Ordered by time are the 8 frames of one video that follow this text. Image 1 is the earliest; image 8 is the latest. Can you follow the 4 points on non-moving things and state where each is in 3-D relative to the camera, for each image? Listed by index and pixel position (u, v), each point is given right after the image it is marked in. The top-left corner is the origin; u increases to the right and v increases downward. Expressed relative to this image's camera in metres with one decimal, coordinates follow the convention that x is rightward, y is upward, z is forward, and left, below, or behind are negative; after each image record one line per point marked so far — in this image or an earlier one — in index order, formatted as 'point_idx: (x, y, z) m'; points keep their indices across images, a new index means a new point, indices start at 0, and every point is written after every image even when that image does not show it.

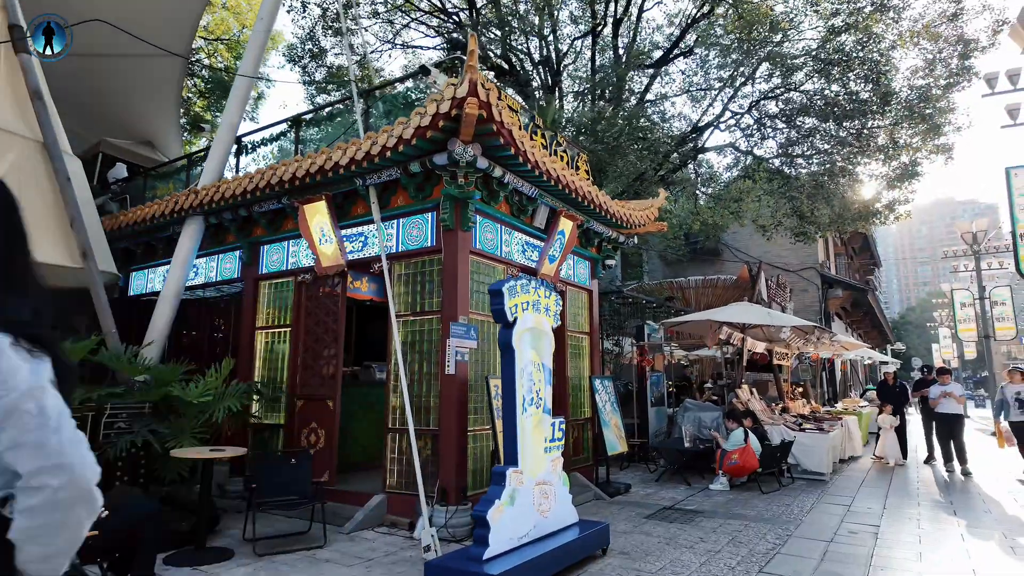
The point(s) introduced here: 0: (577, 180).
0: (+0.8, +1.3, +7.1) m
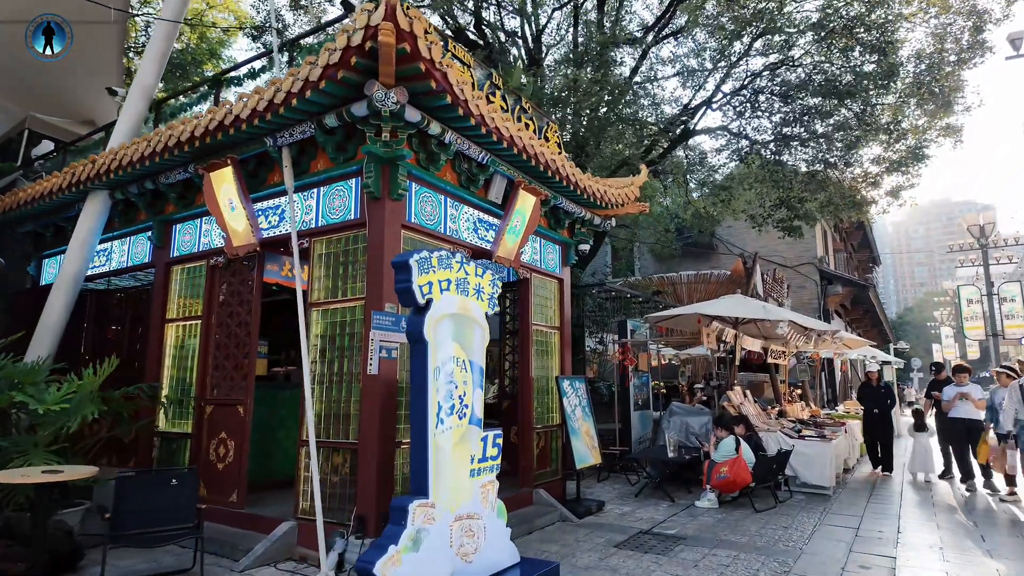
0: (+0.3, +1.5, +6.0) m
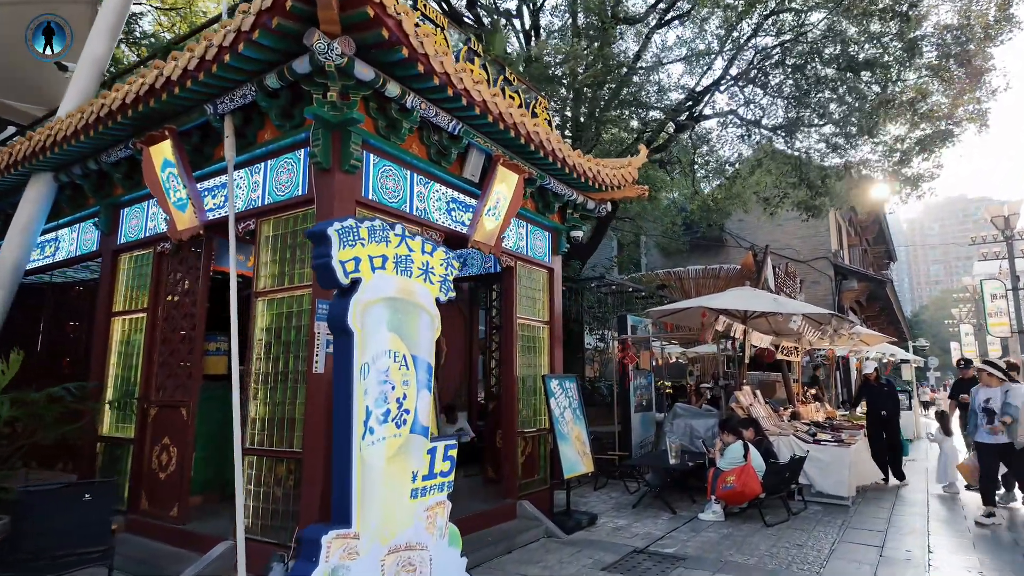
0: (+0.1, +1.6, +5.4) m
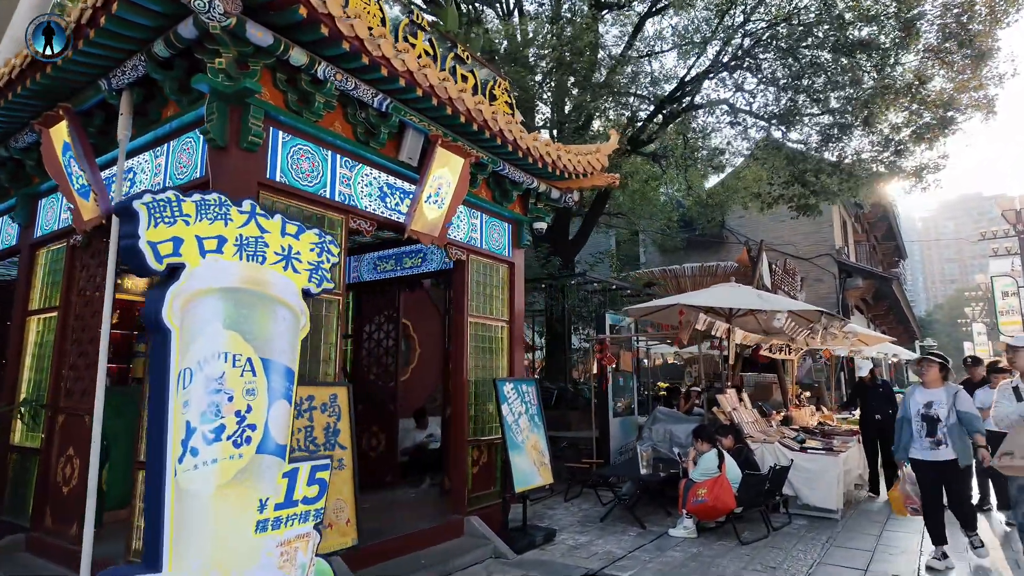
0: (-0.4, +1.6, +4.9) m
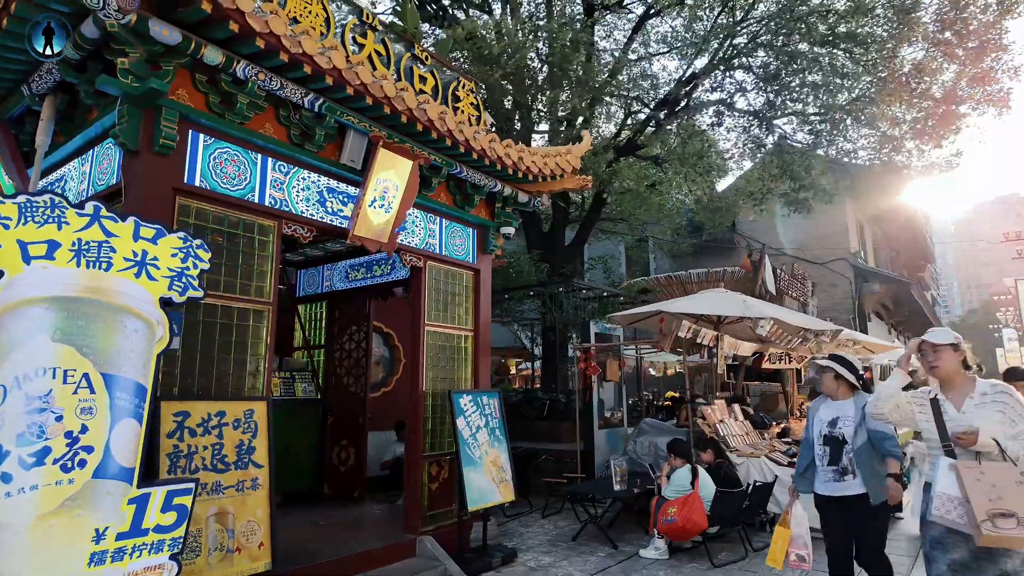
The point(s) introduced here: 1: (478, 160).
0: (-0.9, +1.5, +4.6) m
1: (-0.3, +1.2, +5.6) m
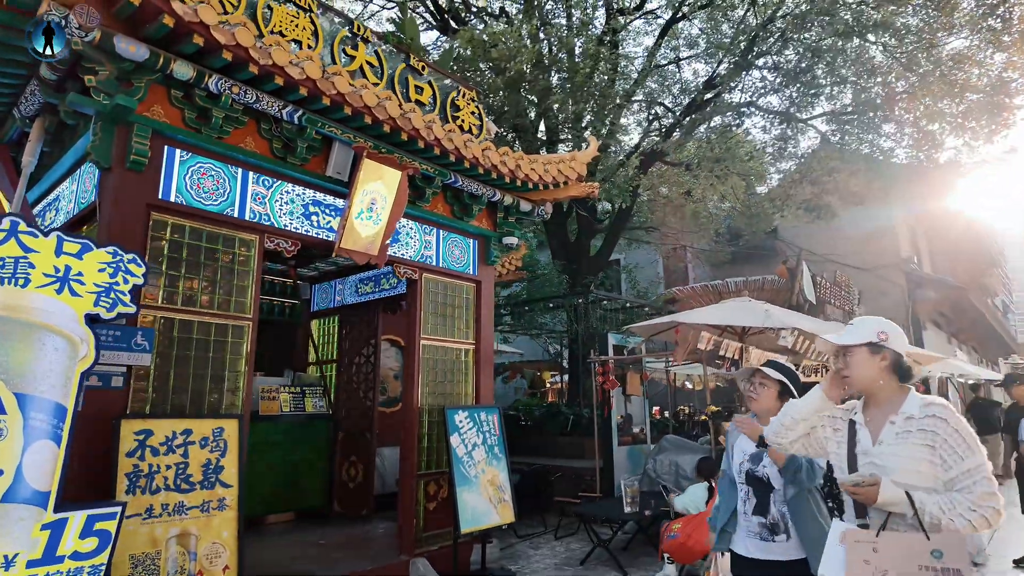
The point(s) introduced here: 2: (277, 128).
0: (-1.0, +1.4, +4.6) m
1: (-0.3, +1.1, +5.5) m
2: (-1.7, +1.2, +4.4) m
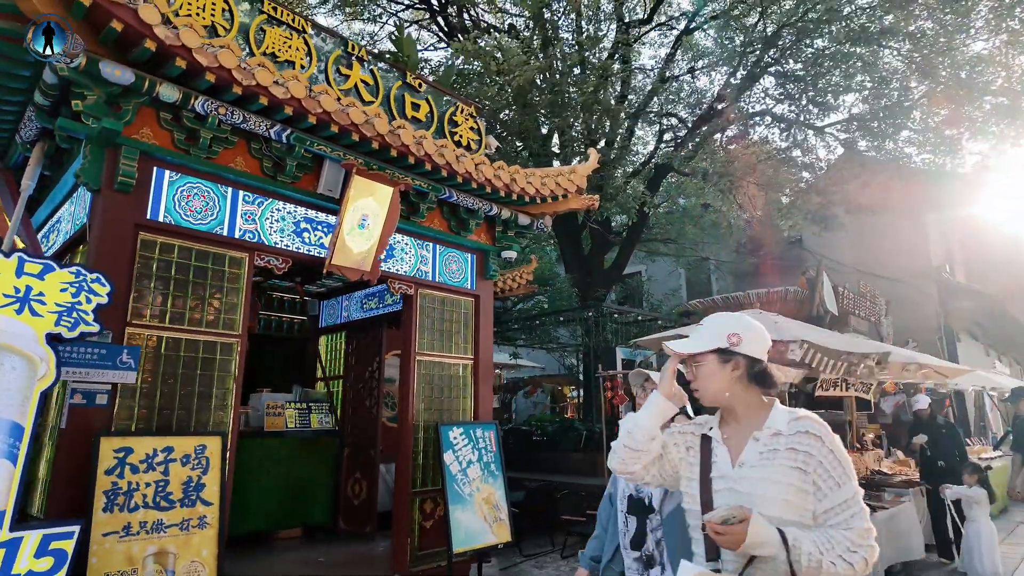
0: (-1.1, +1.3, +4.6) m
1: (-0.4, +1.0, +5.4) m
2: (-1.8, +1.1, +4.4) m
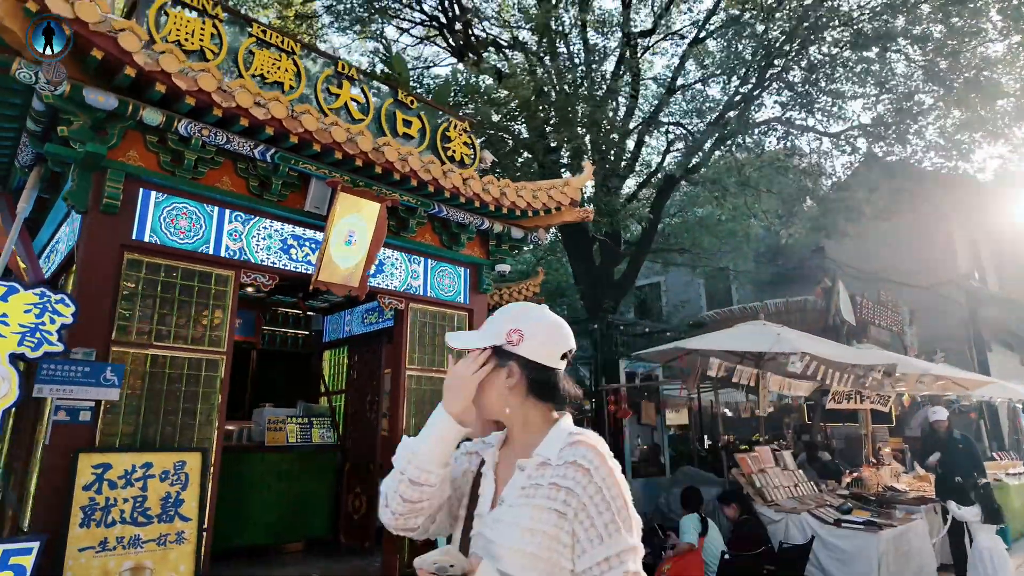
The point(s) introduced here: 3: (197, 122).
0: (-1.2, +1.2, +4.7) m
1: (-0.5, +0.8, +5.5) m
2: (-2.0, +0.9, +4.5) m
3: (-2.1, +1.1, +4.1) m
